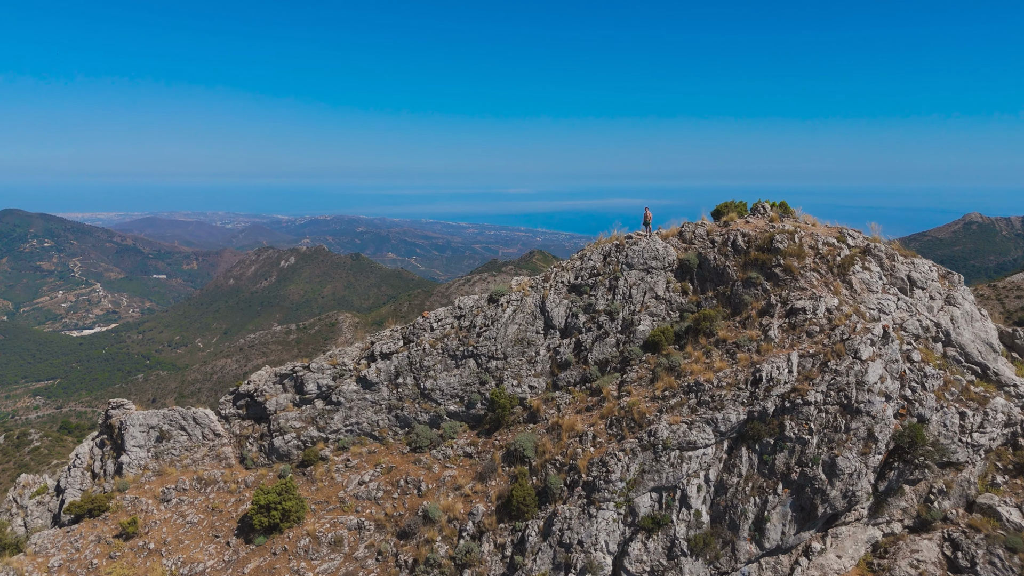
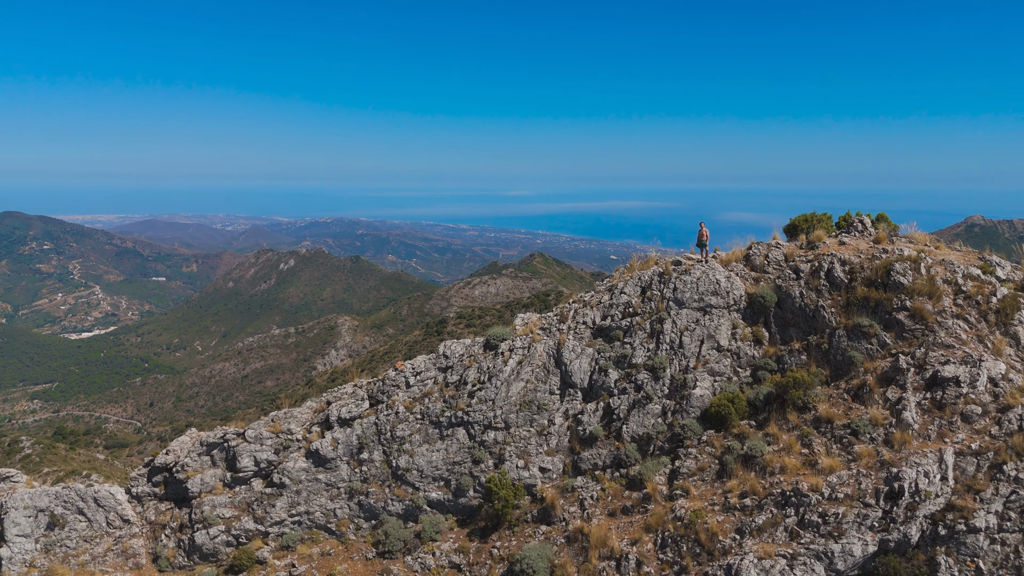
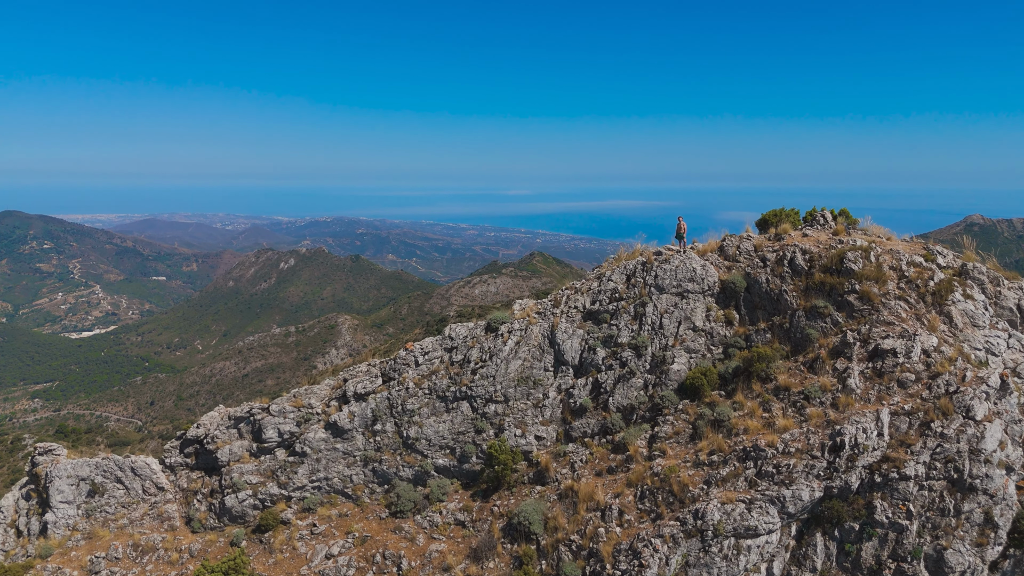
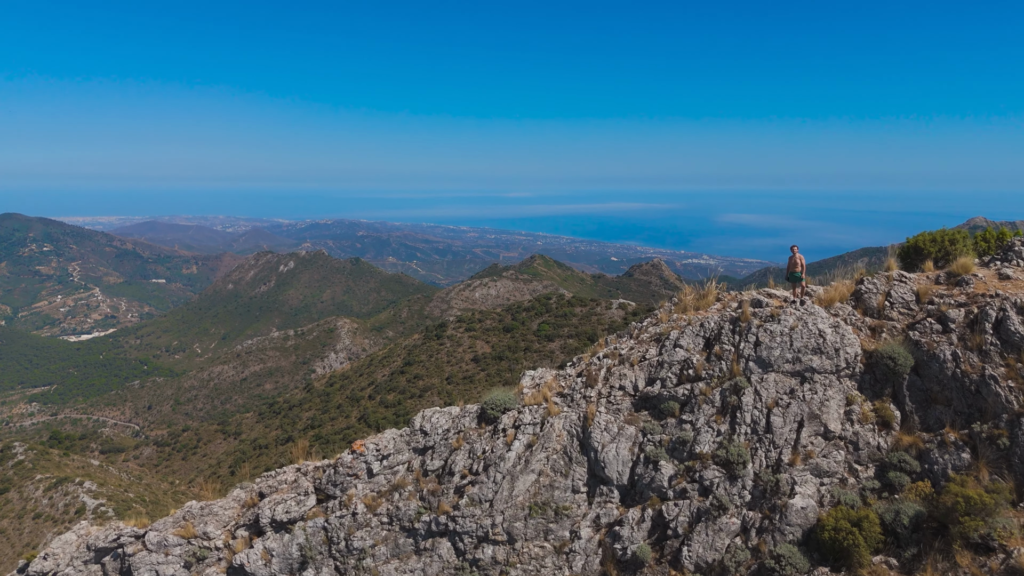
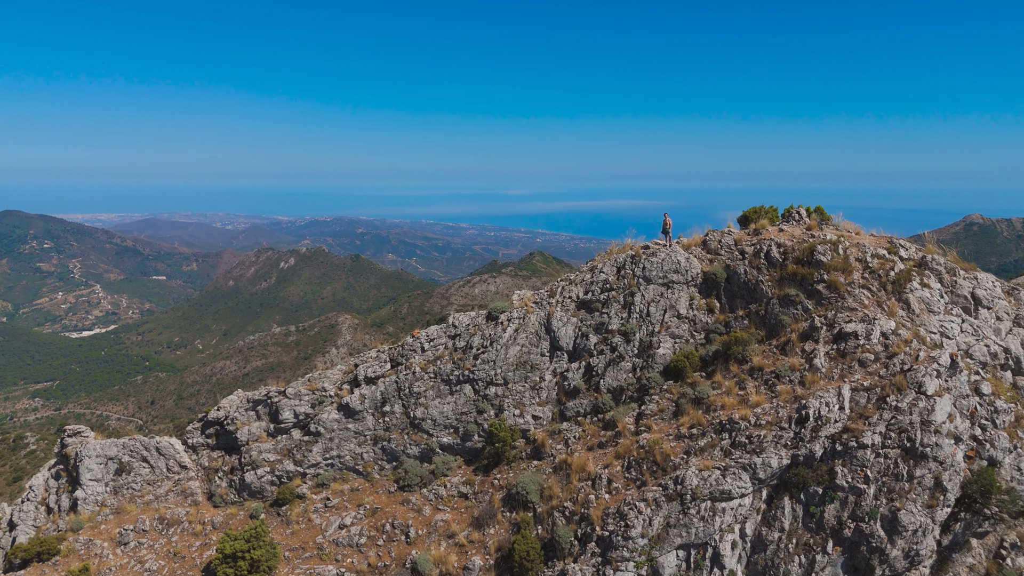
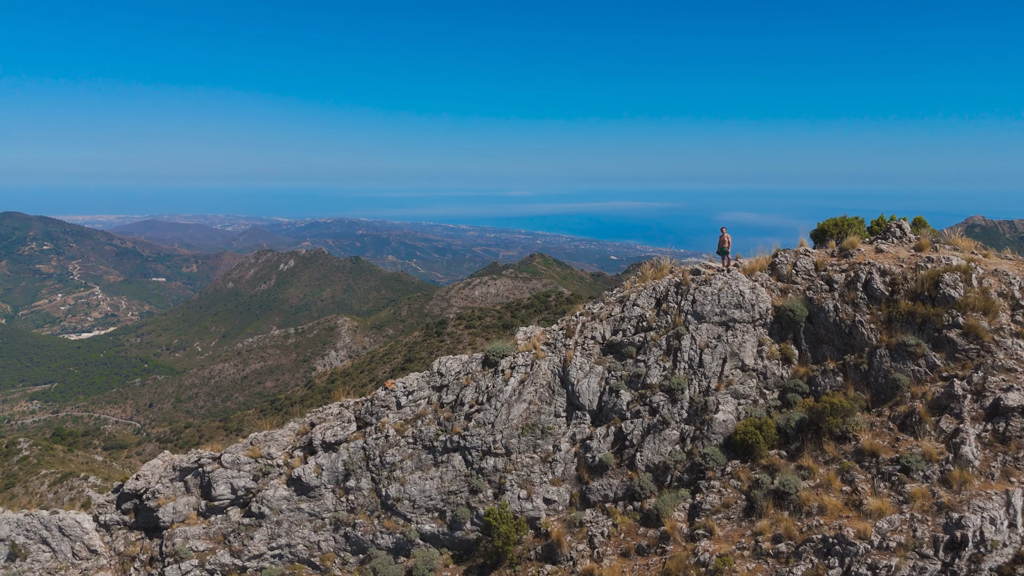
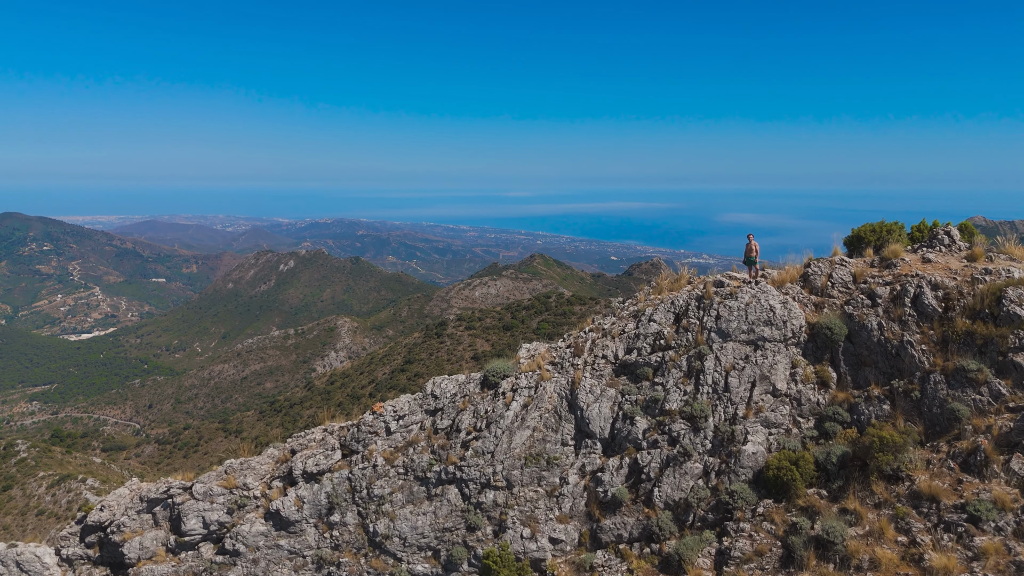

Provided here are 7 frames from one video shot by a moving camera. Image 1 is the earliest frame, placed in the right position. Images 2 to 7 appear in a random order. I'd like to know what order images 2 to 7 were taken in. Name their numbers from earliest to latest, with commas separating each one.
5, 3, 2, 6, 7, 4
